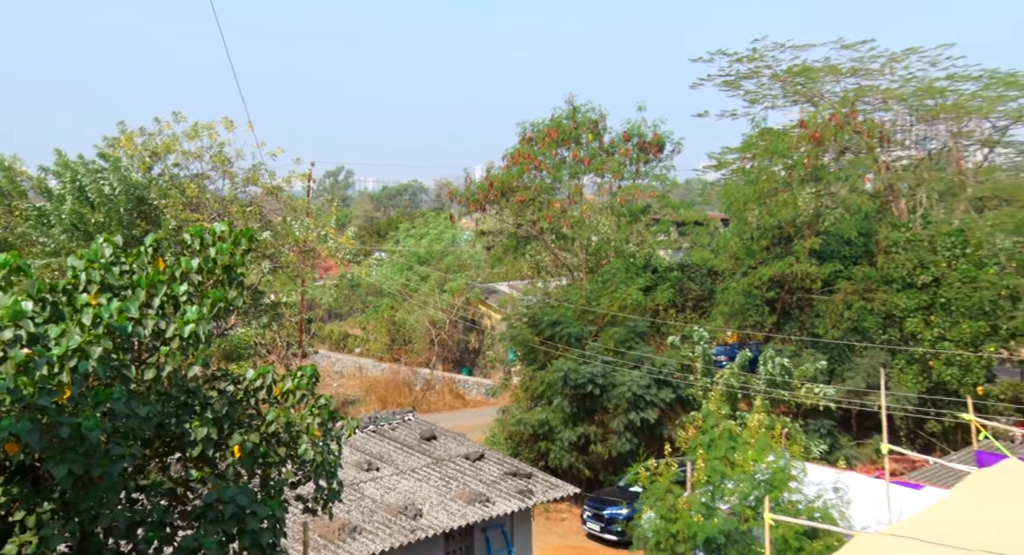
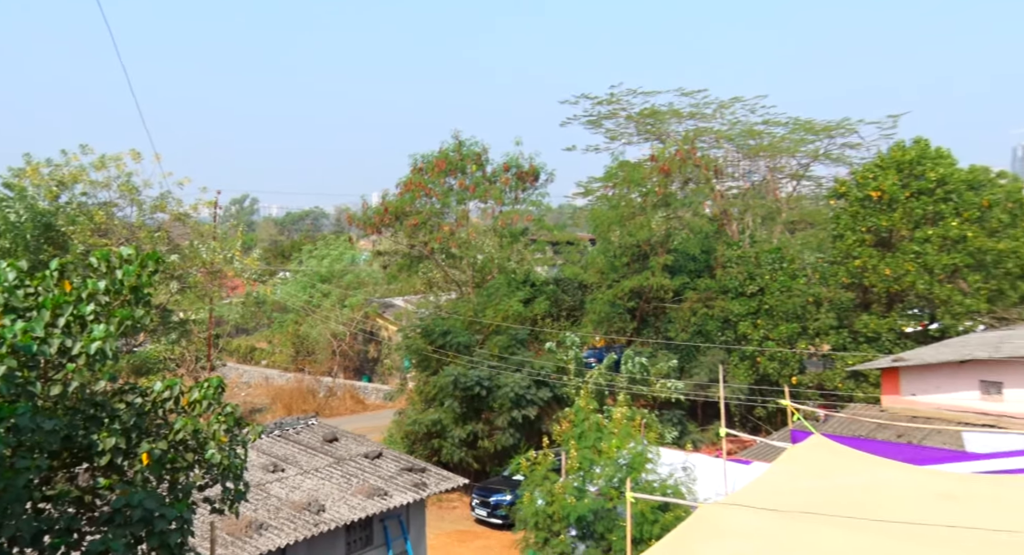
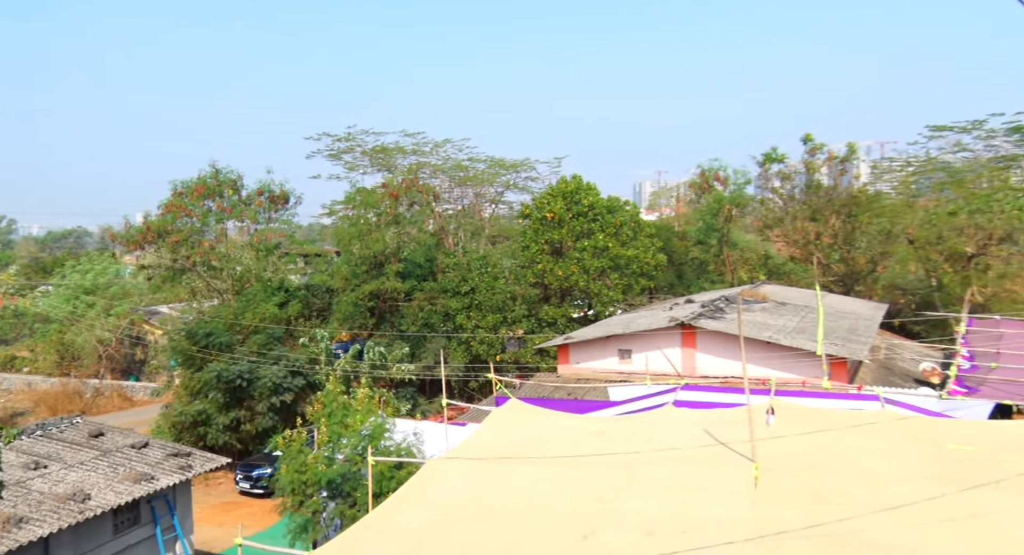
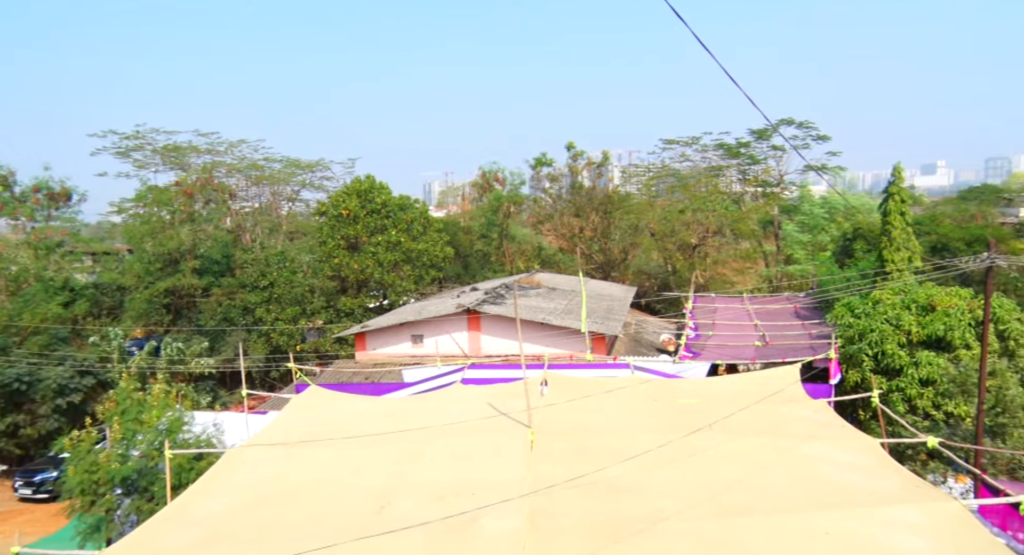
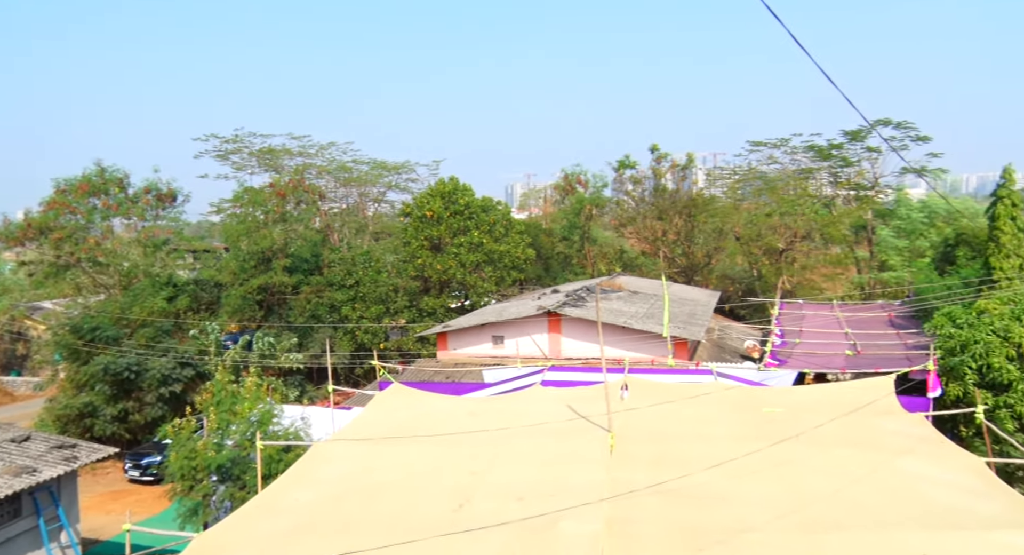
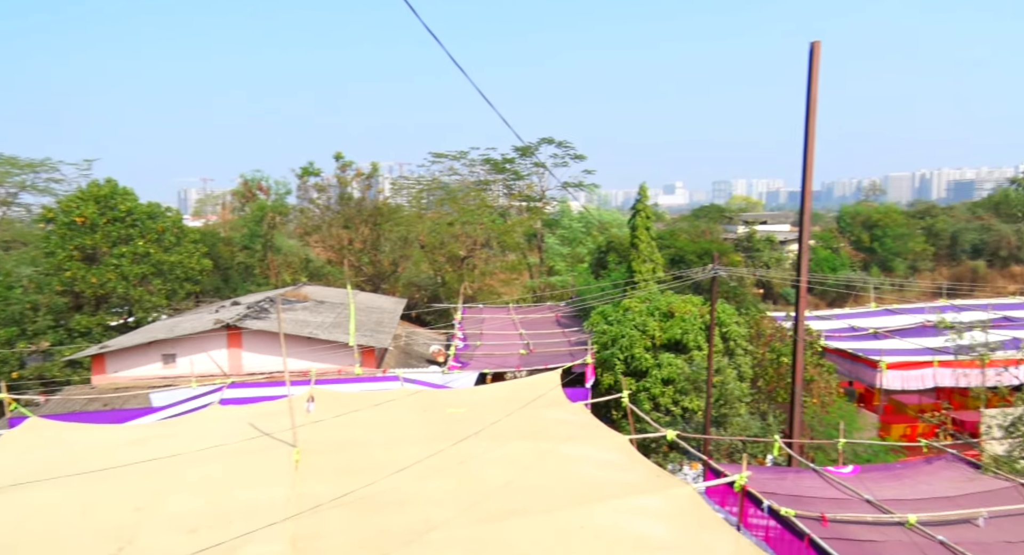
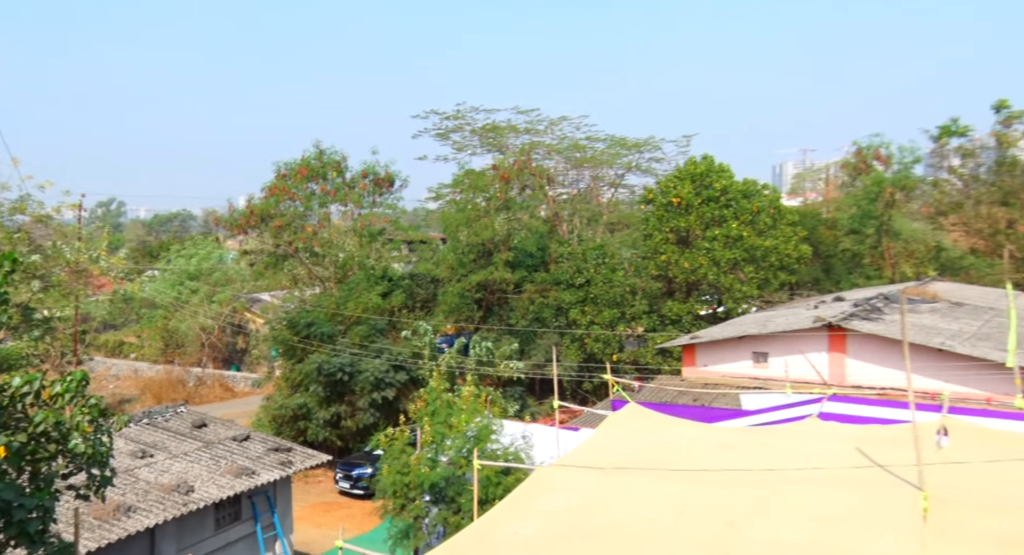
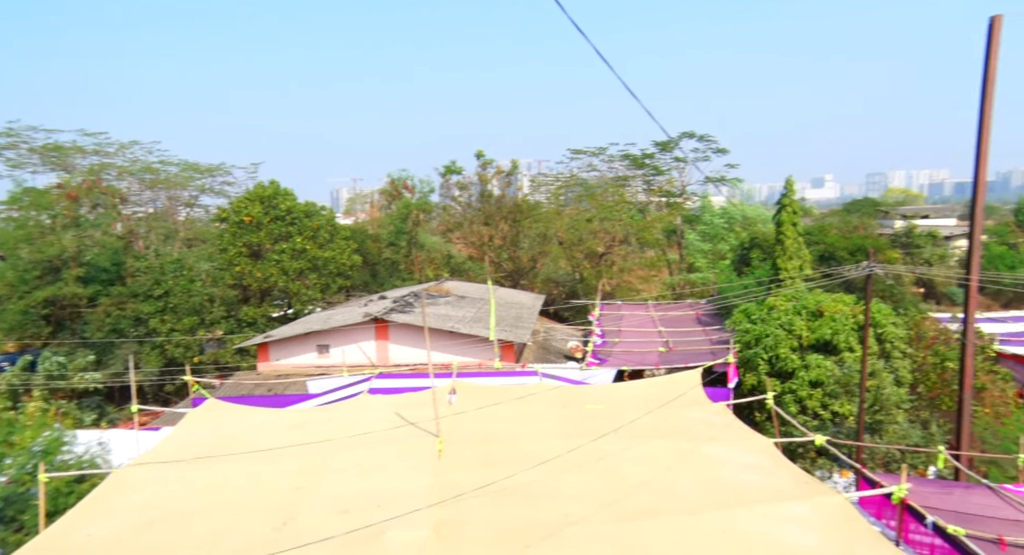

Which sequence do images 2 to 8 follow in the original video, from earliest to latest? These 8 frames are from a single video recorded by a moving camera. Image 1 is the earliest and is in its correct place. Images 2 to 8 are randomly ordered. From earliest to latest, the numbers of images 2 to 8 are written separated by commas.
2, 7, 3, 5, 4, 8, 6
